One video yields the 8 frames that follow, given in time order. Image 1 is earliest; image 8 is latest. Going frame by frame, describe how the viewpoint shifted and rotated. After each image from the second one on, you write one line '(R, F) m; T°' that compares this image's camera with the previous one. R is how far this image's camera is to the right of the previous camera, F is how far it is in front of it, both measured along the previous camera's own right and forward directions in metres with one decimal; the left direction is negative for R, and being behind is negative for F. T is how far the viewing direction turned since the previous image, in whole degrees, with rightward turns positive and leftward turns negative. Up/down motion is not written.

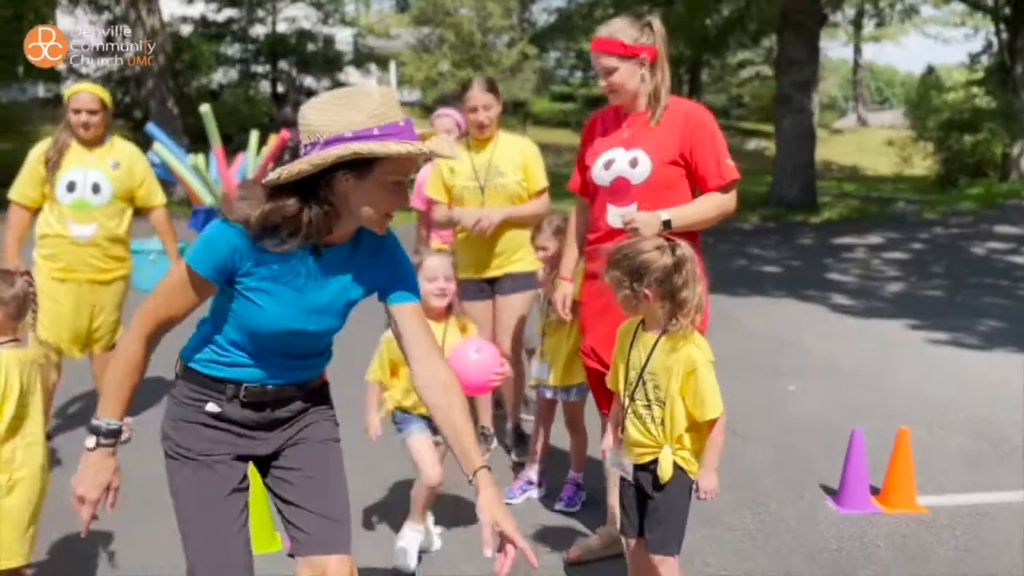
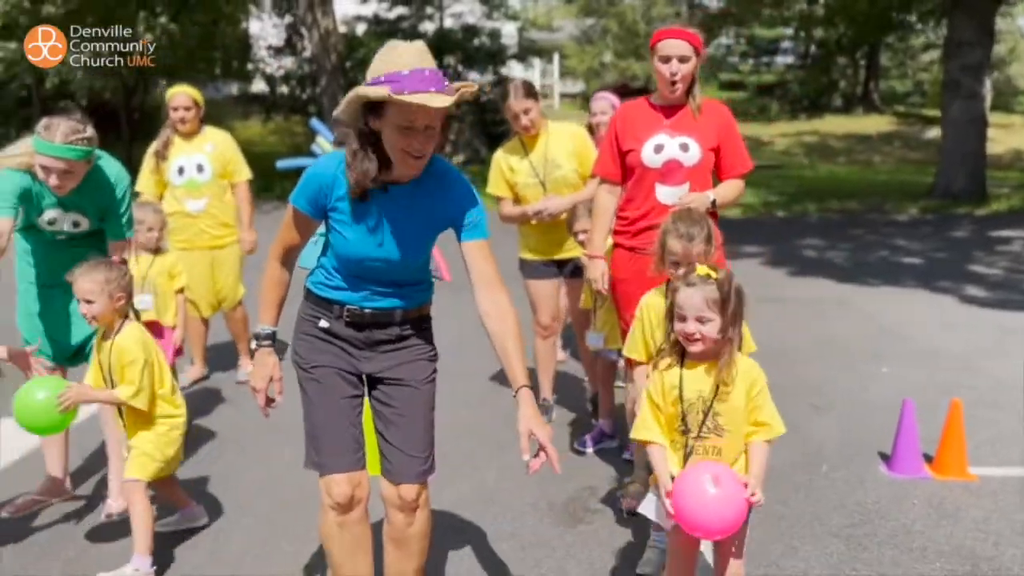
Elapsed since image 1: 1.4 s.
(+0.5, -0.7) m; -10°
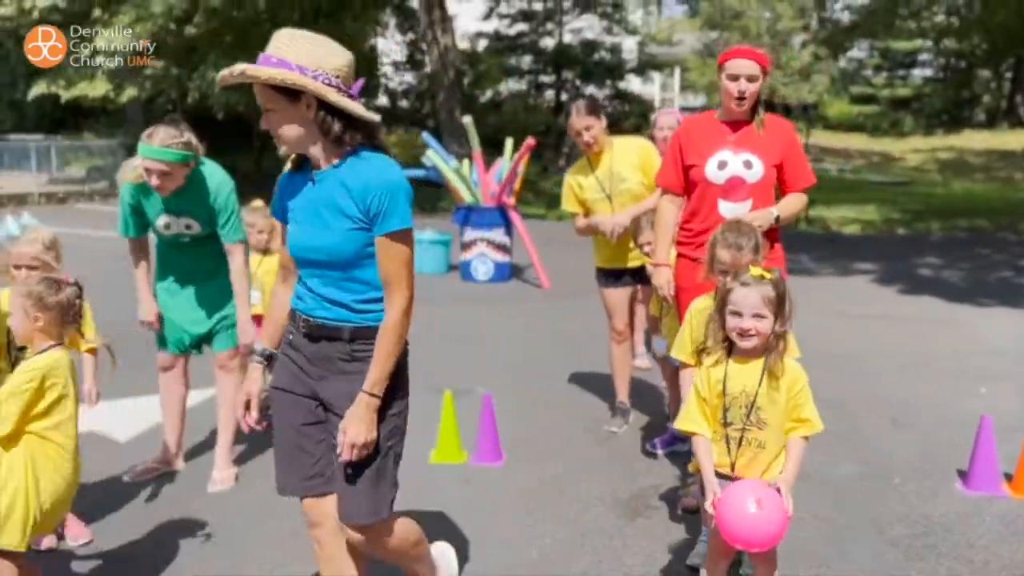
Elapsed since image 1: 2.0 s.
(+0.3, -0.3) m; -7°
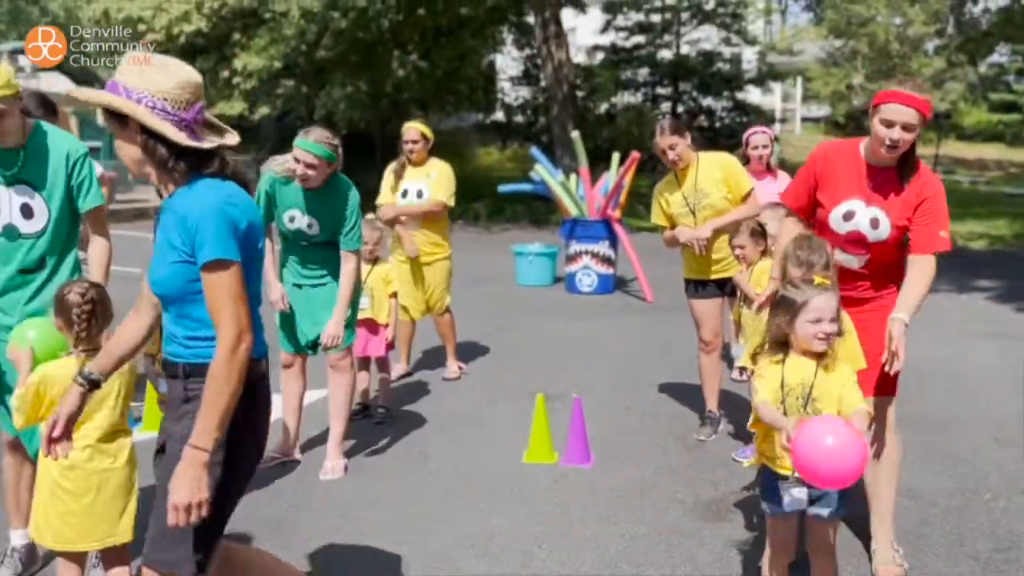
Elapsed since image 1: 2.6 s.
(+0.1, -0.3) m; -7°
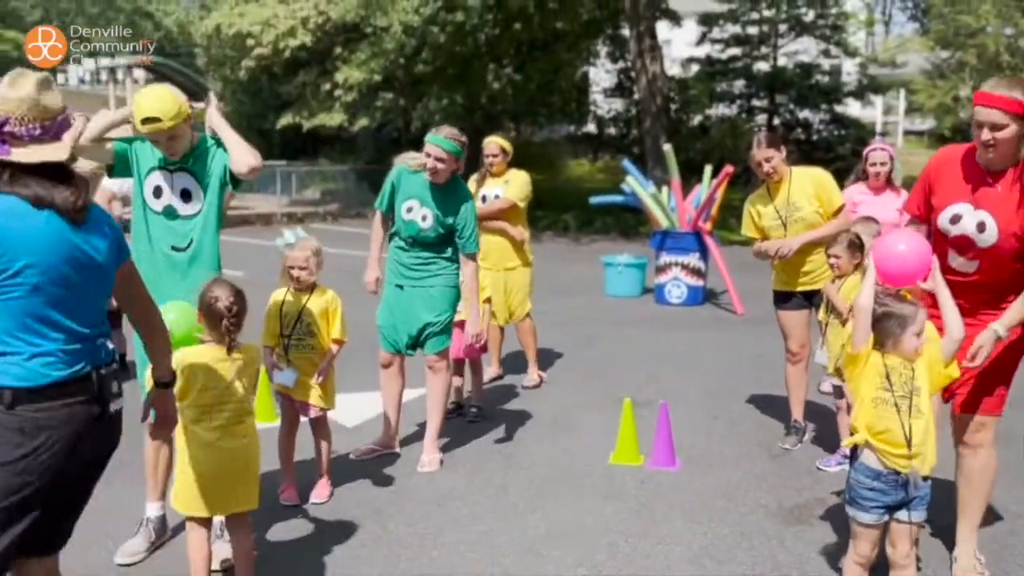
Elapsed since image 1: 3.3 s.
(0.0, -0.2) m; -6°
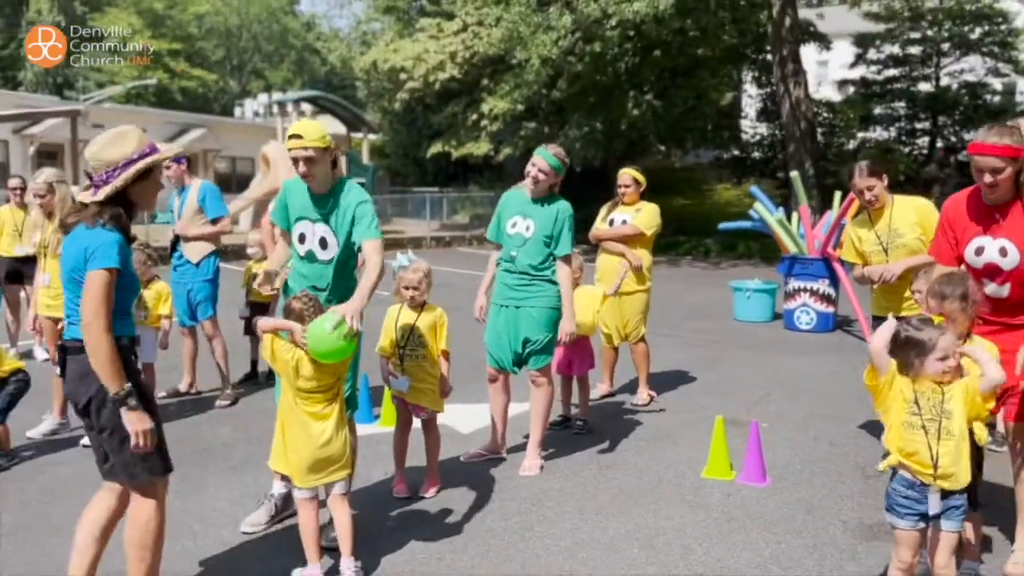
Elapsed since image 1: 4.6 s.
(+0.3, -0.4) m; -9°
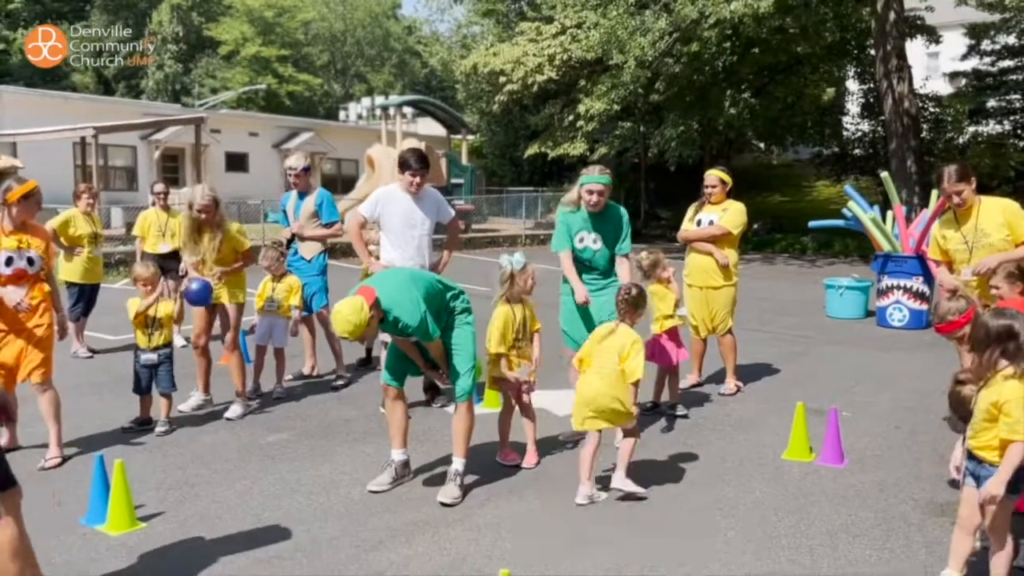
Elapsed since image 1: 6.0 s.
(0.0, -0.6) m; -6°
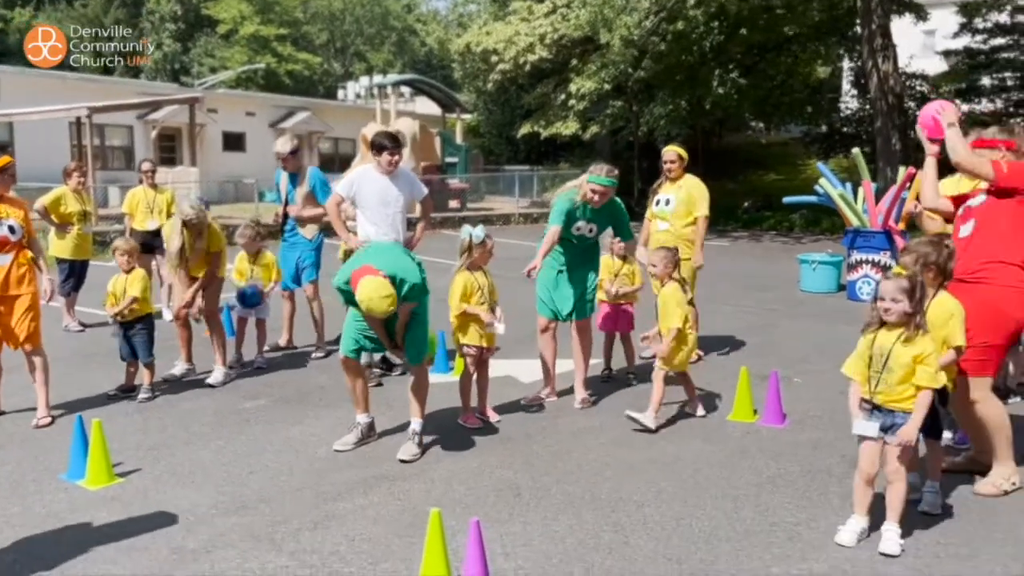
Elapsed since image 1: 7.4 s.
(+0.3, -0.3) m; 0°
